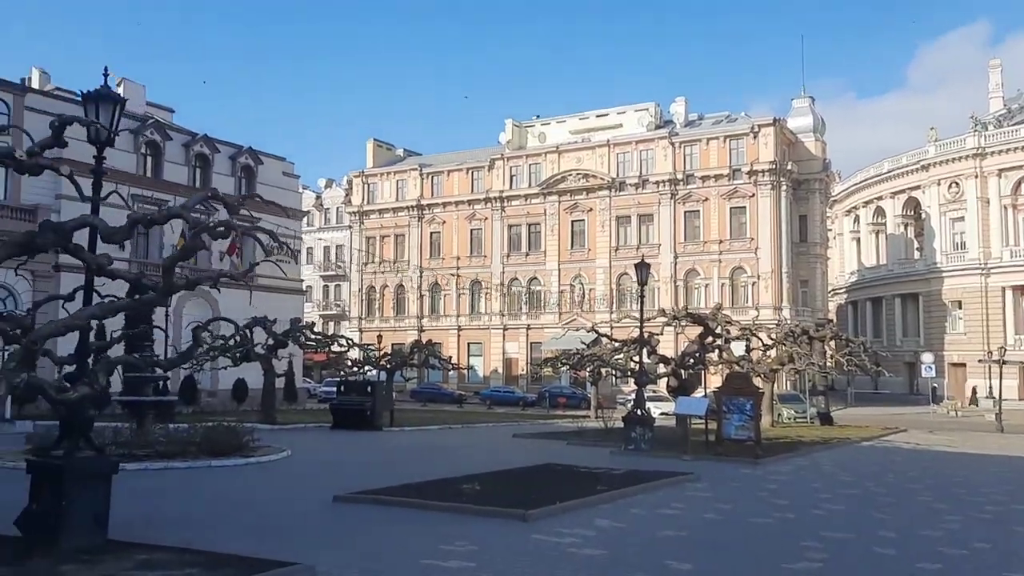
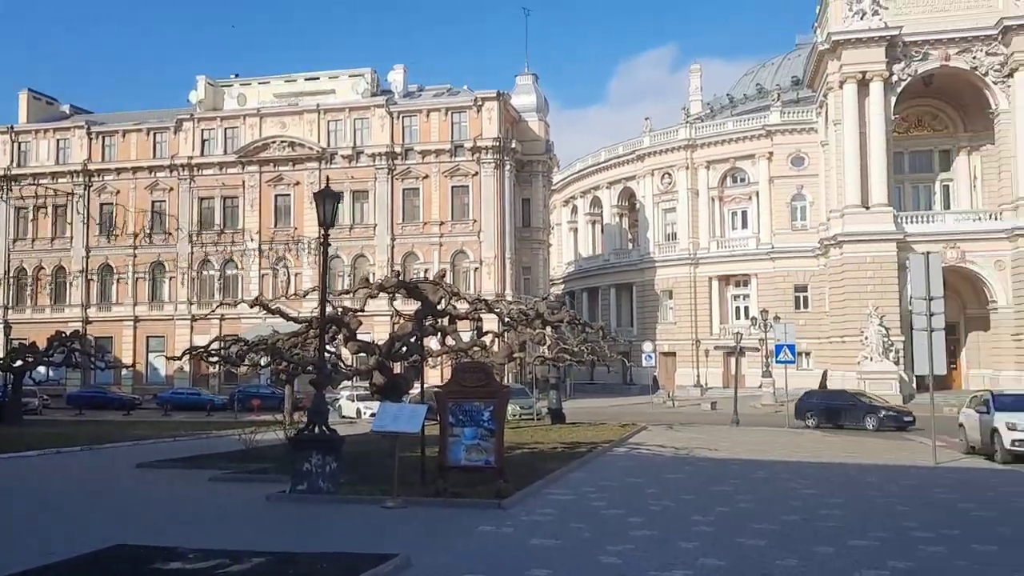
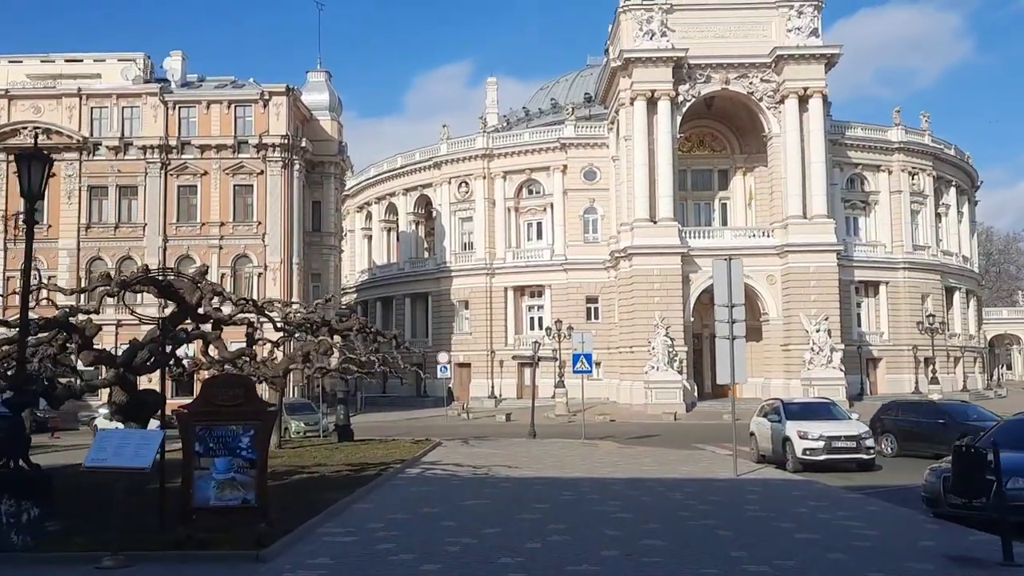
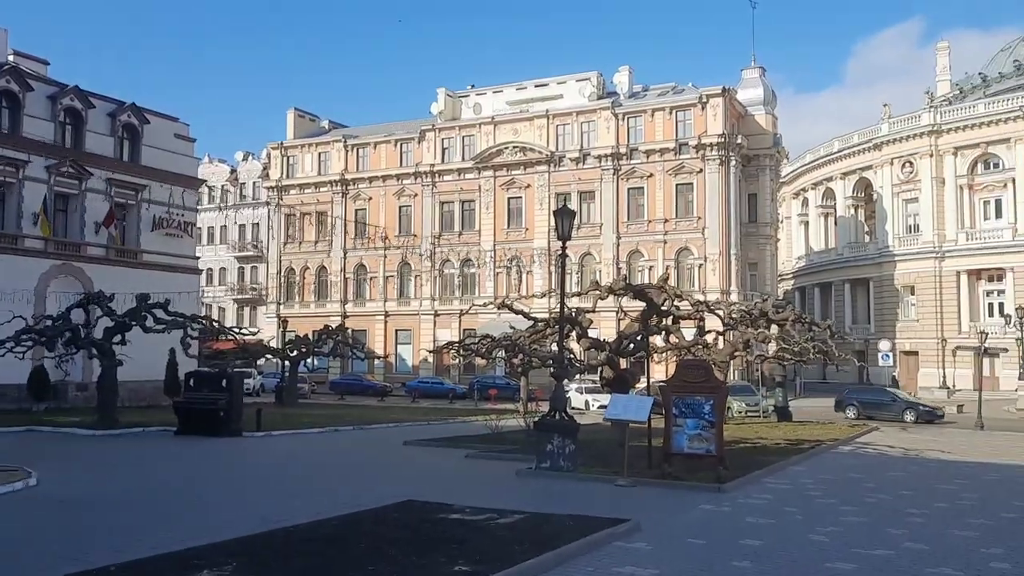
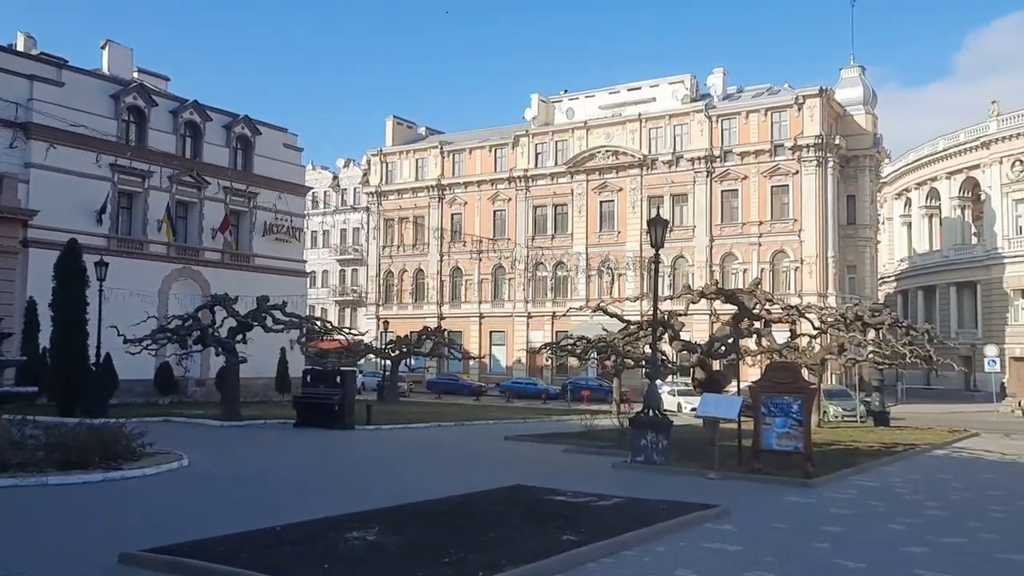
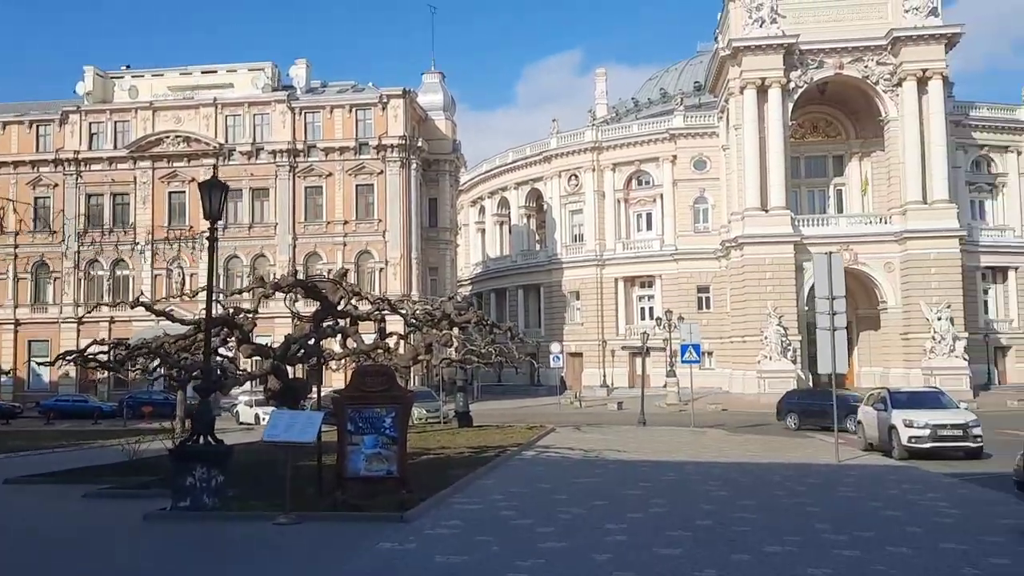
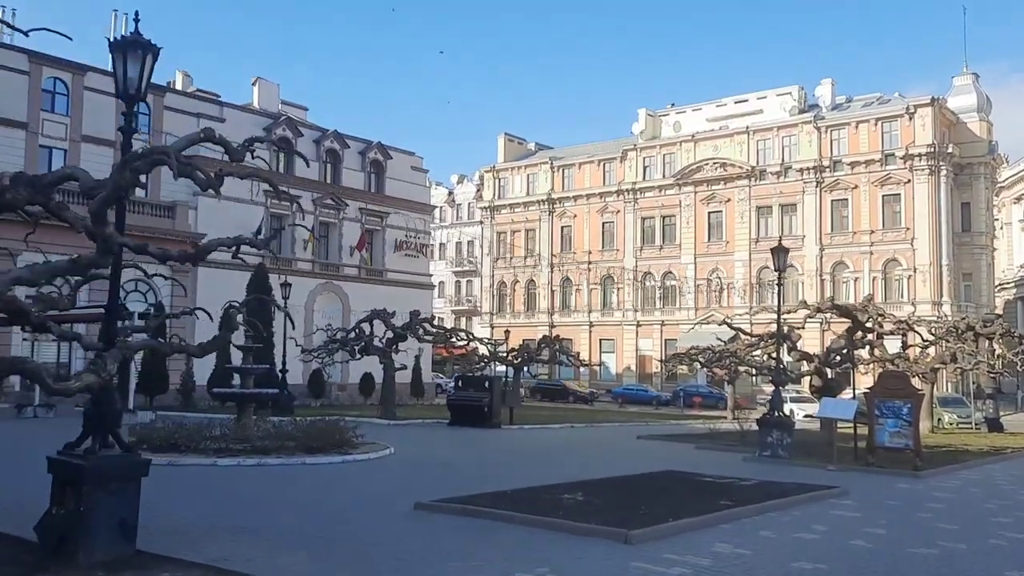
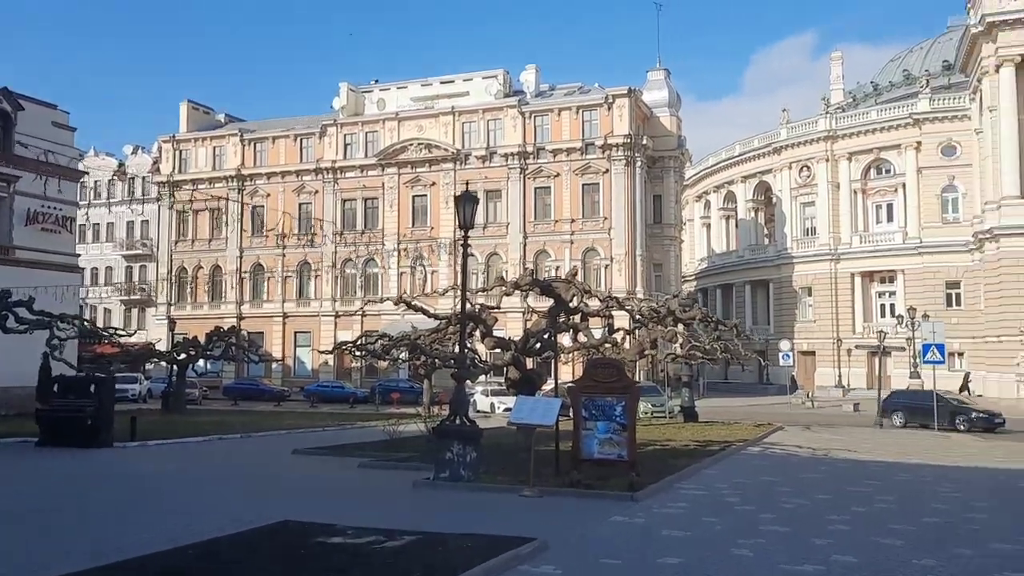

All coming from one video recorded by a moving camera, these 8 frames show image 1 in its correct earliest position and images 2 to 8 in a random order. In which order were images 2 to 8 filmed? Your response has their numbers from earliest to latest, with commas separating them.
7, 5, 4, 8, 2, 6, 3
